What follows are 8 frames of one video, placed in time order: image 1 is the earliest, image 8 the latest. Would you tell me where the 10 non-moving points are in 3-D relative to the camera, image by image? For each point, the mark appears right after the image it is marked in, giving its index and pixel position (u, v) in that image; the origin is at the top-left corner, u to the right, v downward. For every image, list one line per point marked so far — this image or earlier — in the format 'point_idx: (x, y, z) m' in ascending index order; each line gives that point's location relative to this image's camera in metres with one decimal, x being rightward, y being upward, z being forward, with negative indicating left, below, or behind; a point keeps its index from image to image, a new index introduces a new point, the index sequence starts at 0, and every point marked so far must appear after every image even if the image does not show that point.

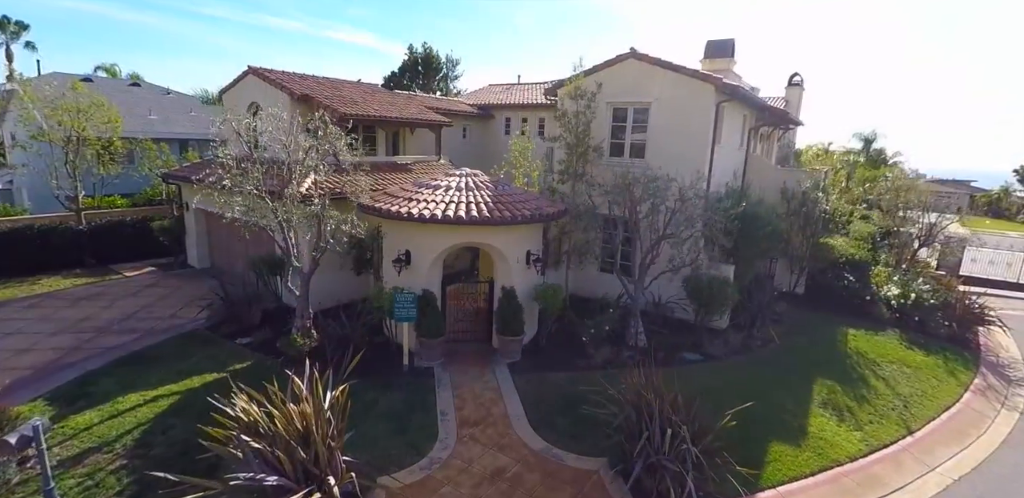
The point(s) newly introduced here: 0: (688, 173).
0: (+5.1, +2.2, +14.6) m
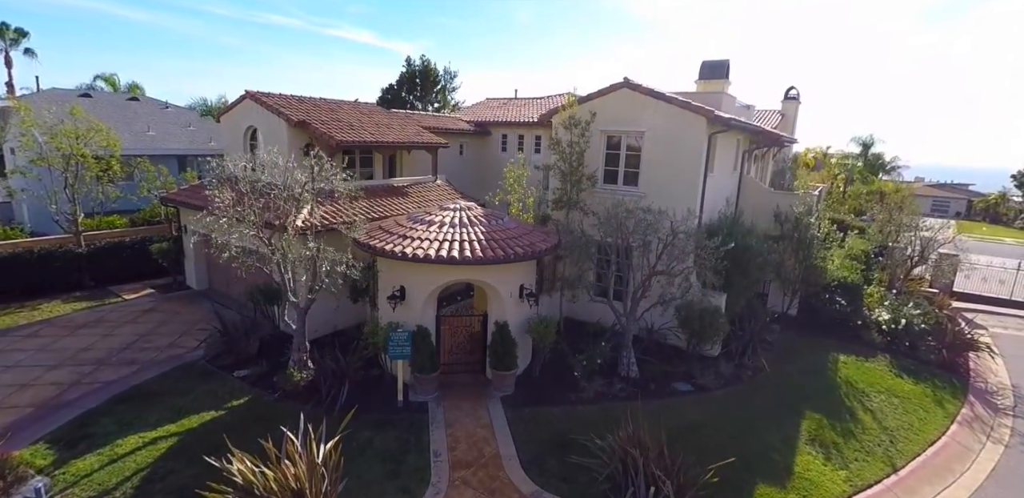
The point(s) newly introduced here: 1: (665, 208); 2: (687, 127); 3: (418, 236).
0: (+4.9, +1.3, +14.8) m
1: (+4.5, +1.1, +14.9) m
2: (+5.0, +3.4, +14.4) m
3: (-2.2, +0.3, +11.9) m
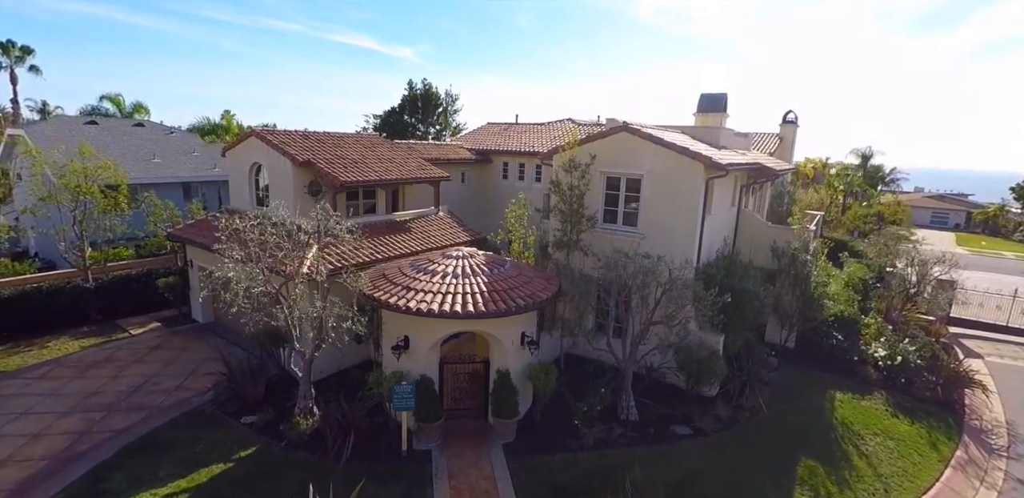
0: (+5.0, +0.1, +15.1) m
1: (+4.5, -0.2, +15.1) m
2: (+5.0, +2.2, +14.7) m
3: (-2.2, -0.9, +12.2) m
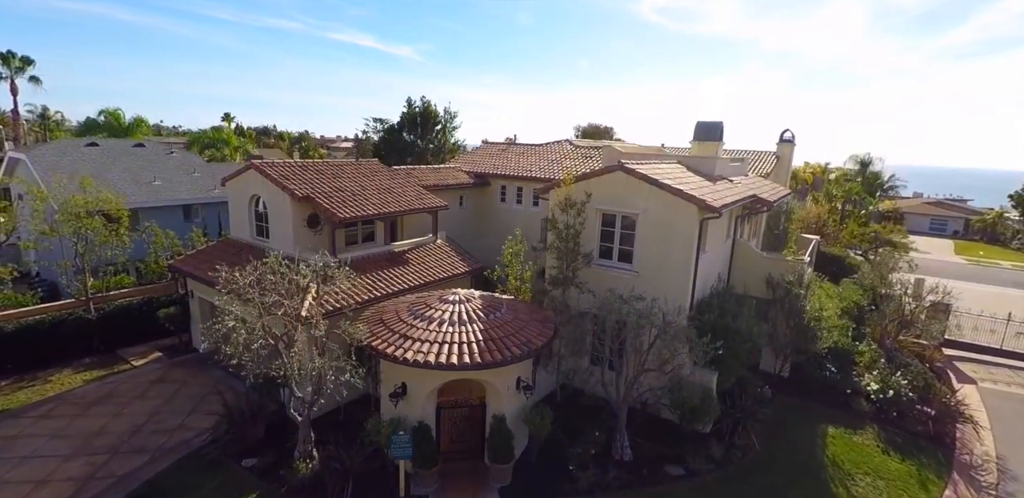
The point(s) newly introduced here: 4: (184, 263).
0: (+4.9, -1.1, +15.3) m
1: (+4.4, -1.3, +15.3) m
2: (+4.9, +1.0, +14.8) m
3: (-2.3, -2.1, +12.4) m
4: (-12.1, -0.5, +18.7) m
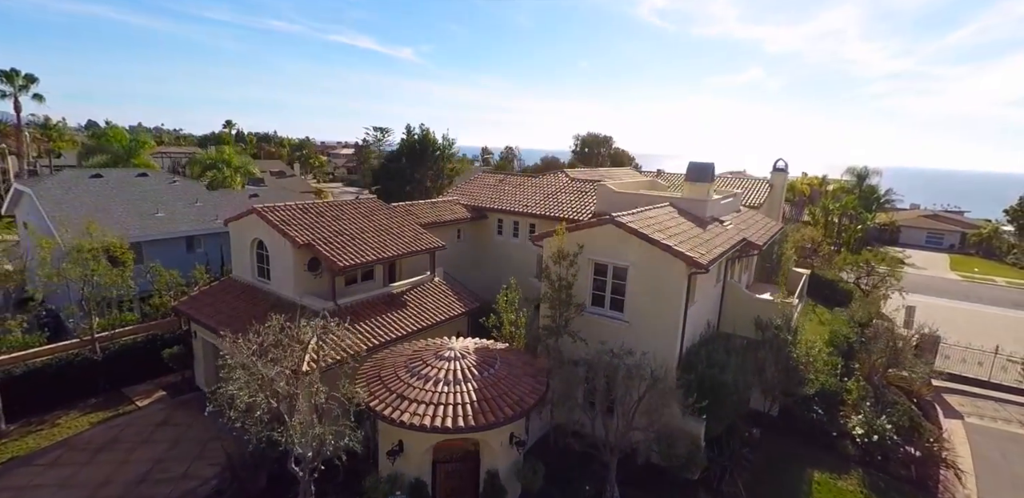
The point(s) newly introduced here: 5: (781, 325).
0: (+4.7, -2.7, +15.7) m
1: (+4.2, -3.0, +15.8) m
2: (+4.7, -0.6, +15.3) m
3: (-2.5, -3.7, +12.9) m
4: (-12.3, -2.1, +19.2) m
5: (+9.8, -2.8, +18.3) m
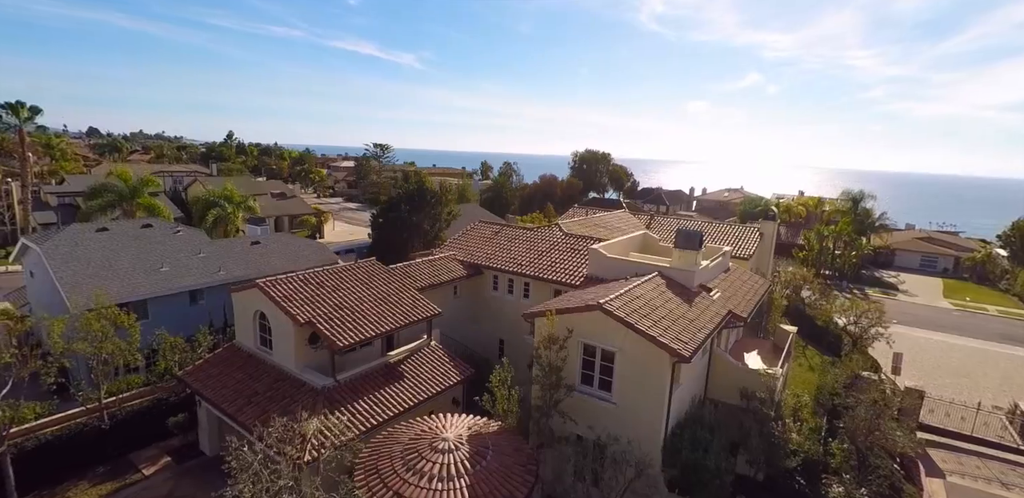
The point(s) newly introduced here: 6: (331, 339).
0: (+4.4, -5.6, +16.4) m
1: (+4.0, -5.8, +16.5) m
2: (+4.5, -3.5, +16.0) m
3: (-2.8, -6.6, +13.5) m
4: (-12.6, -5.0, +19.9) m
5: (+9.5, -5.6, +19.0) m
6: (-6.5, -3.2, +18.1) m
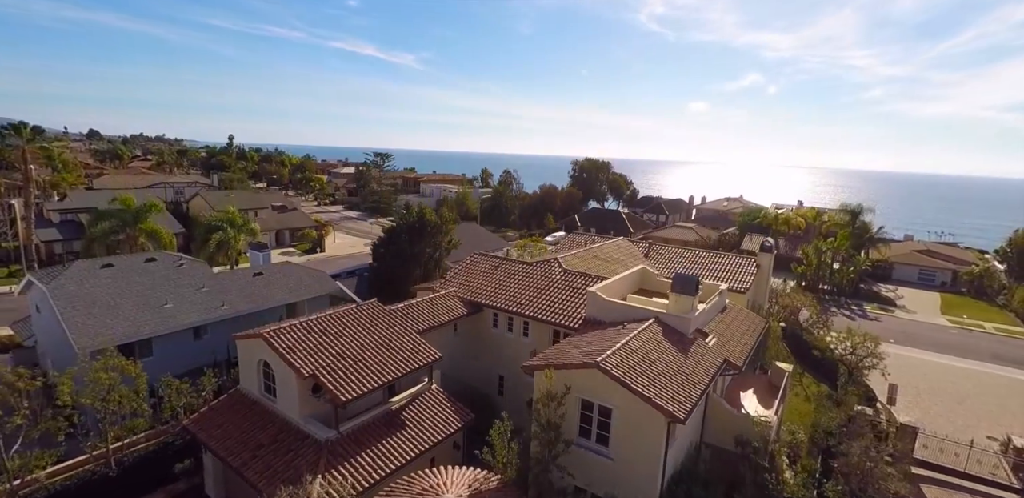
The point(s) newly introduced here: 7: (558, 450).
0: (+4.4, -7.6, +16.8) m
1: (+4.0, -7.8, +16.8) m
2: (+4.4, -5.5, +16.3) m
3: (-2.8, -8.6, +13.9) m
4: (-12.6, -7.0, +20.3) m
5: (+9.5, -7.6, +19.4) m
6: (-6.6, -5.3, +18.5) m
7: (+1.6, -6.9, +17.2) m
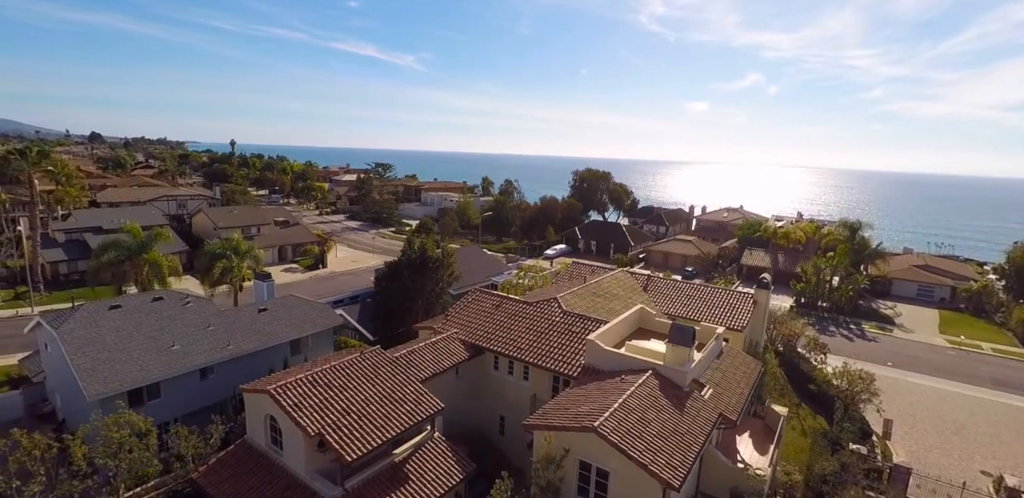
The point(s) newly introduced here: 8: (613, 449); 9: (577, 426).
0: (+4.4, -10.0, +17.3) m
1: (+4.0, -10.2, +17.3) m
2: (+4.4, -7.8, +16.8) m
3: (-2.8, -11.0, +14.4) m
4: (-12.6, -9.4, +20.8) m
5: (+9.5, -10.0, +19.8) m
6: (-6.6, -7.7, +19.0) m
7: (+1.6, -9.3, +17.8) m
8: (+3.5, -7.0, +17.3) m
9: (+2.3, -6.3, +17.9) m
